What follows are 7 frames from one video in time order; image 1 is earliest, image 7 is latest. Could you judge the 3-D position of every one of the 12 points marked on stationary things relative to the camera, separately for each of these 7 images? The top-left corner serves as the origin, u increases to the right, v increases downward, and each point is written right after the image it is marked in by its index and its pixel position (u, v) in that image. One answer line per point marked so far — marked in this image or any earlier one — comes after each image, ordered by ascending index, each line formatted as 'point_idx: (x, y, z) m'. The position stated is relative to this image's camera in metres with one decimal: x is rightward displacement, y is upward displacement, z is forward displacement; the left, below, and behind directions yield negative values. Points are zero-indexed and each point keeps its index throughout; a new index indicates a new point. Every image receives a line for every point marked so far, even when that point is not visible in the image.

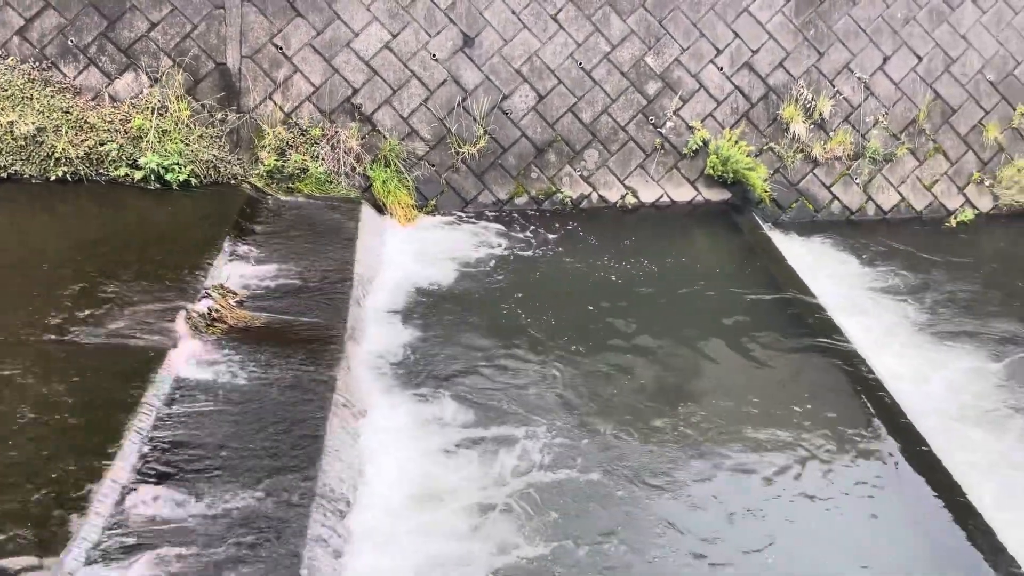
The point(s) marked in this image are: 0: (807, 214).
0: (+2.1, +0.5, +4.6) m
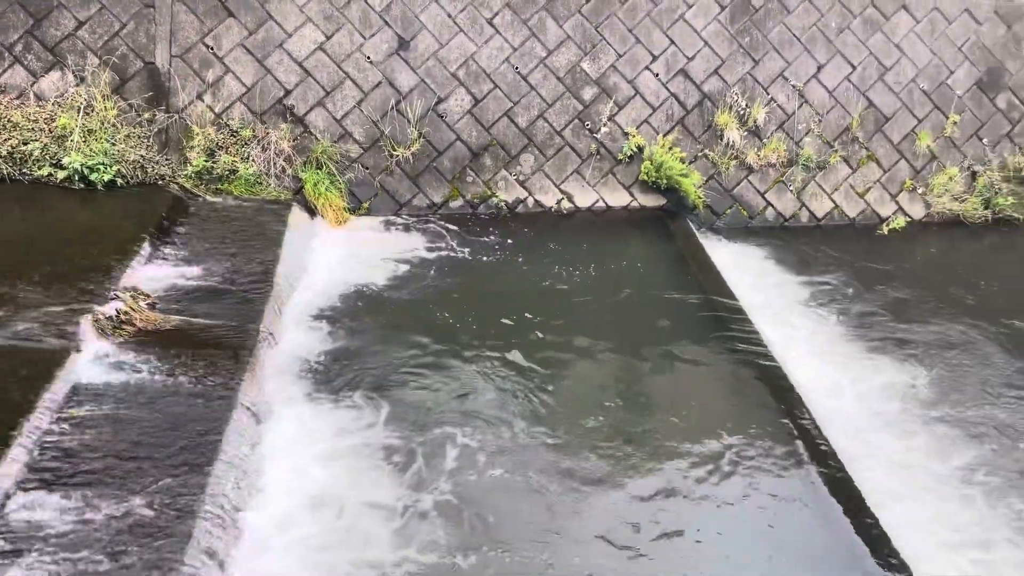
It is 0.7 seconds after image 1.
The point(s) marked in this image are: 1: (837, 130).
0: (+1.7, +0.5, +4.7) m
1: (+2.4, +1.1, +4.7) m
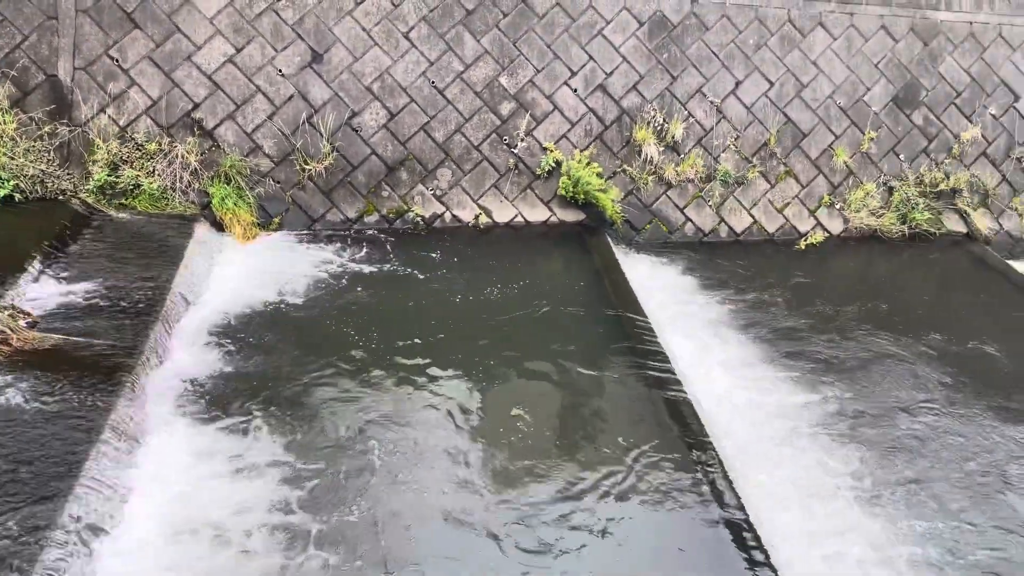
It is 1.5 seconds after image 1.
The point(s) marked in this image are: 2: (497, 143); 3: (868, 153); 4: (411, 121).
0: (+1.1, +0.4, +4.7) m
1: (+1.8, +1.0, +4.7) m
2: (-0.1, +1.0, +4.5) m
3: (+2.7, +1.0, +4.8) m
4: (-0.7, +1.1, +4.4) m
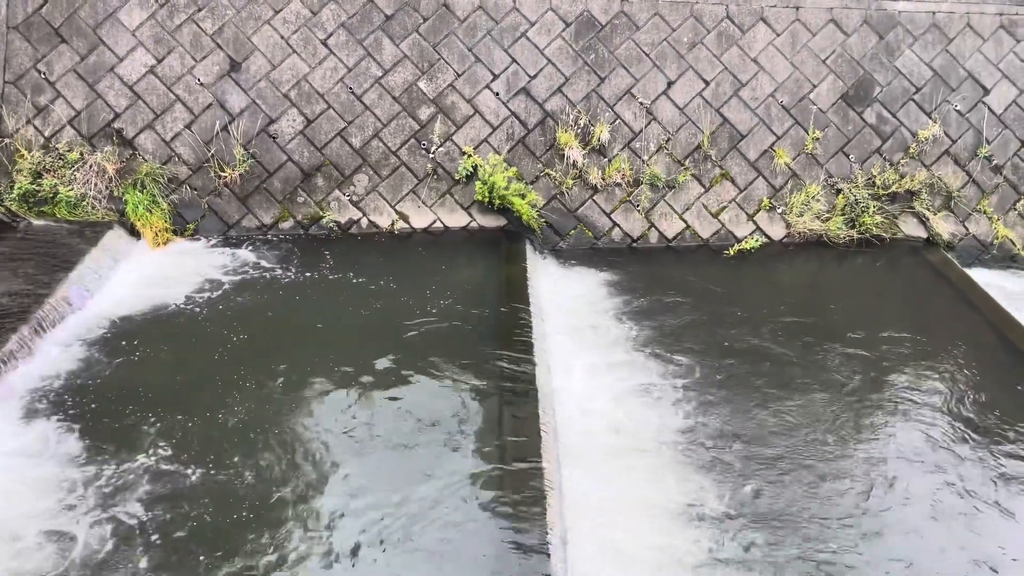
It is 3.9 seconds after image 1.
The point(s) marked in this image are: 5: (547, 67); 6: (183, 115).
0: (+0.5, +0.3, +4.5) m
1: (+1.2, +1.0, +4.5) m
2: (-0.7, +1.0, +4.4) m
3: (+2.1, +0.9, +4.5) m
4: (-1.3, +1.1, +4.4) m
5: (+0.2, +1.5, +4.4) m
6: (-2.2, +1.2, +4.3) m
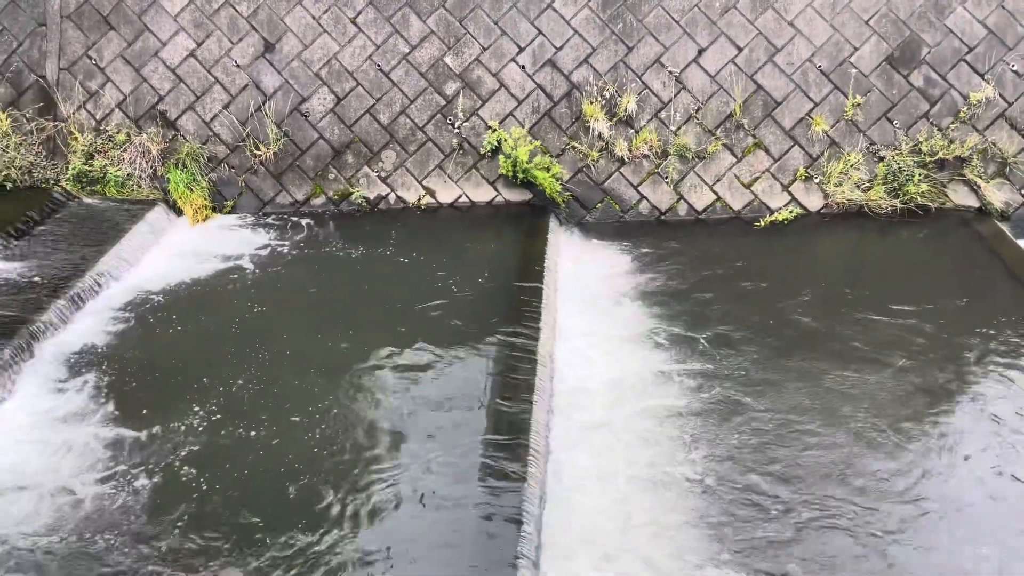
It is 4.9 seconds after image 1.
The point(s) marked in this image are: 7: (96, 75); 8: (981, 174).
0: (+0.7, +0.5, +4.4) m
1: (+1.4, +1.2, +4.3) m
2: (-0.5, +1.1, +4.4) m
3: (+2.3, +1.1, +4.3) m
4: (-1.1, +1.3, +4.5) m
5: (+0.4, +1.7, +4.4) m
6: (-2.0, +1.3, +4.5) m
7: (-2.9, +1.5, +4.5) m
8: (+3.1, +0.8, +4.3) m
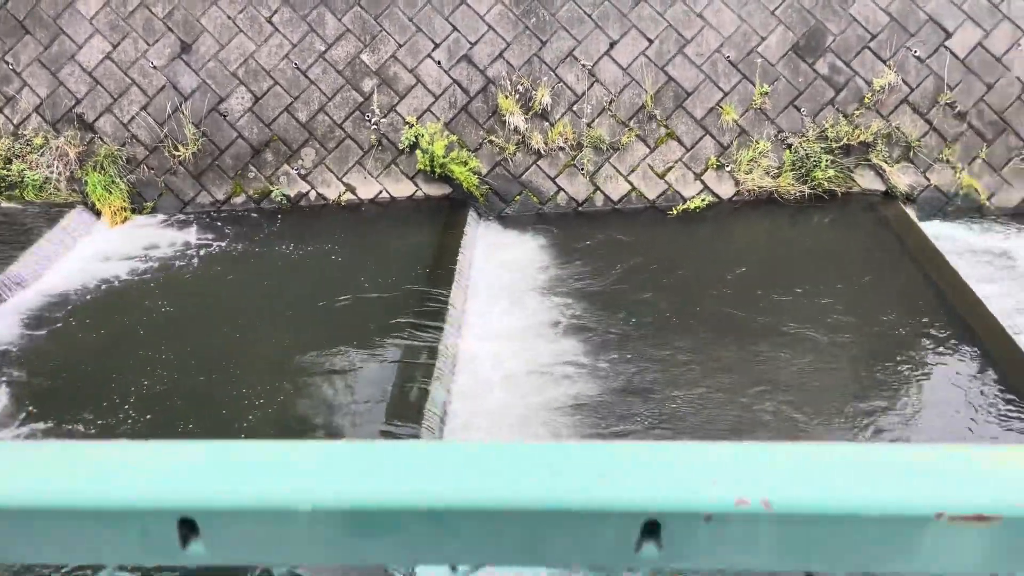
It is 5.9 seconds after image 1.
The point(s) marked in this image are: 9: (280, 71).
0: (+0.1, +0.6, +4.5) m
1: (+0.8, +1.2, +4.4) m
2: (-1.1, +1.2, +4.5) m
3: (+1.7, +1.2, +4.4) m
4: (-1.7, +1.3, +4.5) m
5: (-0.2, +1.8, +4.4) m
6: (-2.6, +1.3, +4.5) m
7: (-3.5, +1.5, +4.5) m
8: (+2.6, +0.9, +4.4) m
9: (-1.6, +1.5, +4.5) m
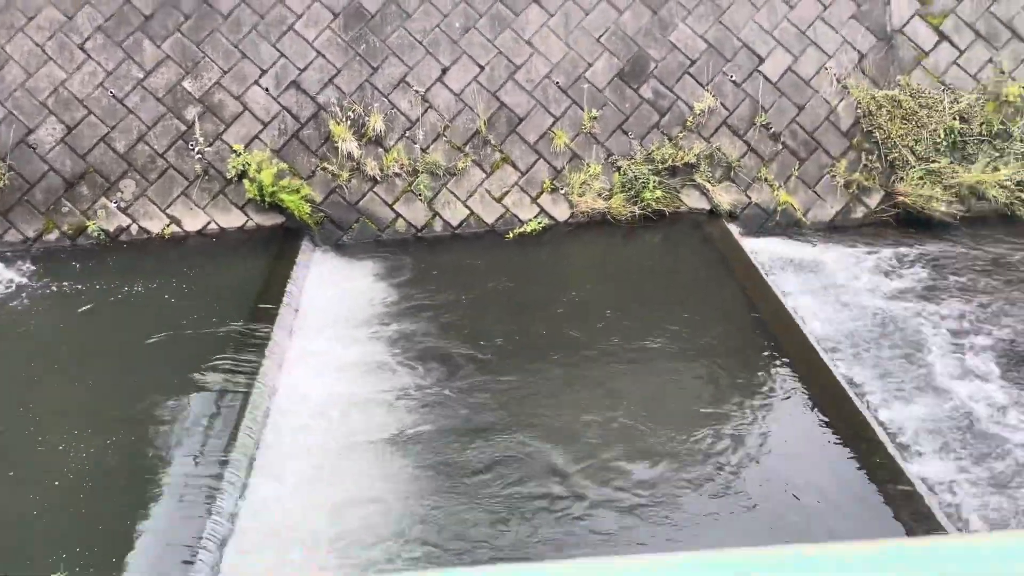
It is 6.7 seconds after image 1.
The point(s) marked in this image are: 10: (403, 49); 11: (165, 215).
0: (-1.0, +0.4, +4.4) m
1: (-0.3, +1.1, +4.4) m
2: (-2.2, +0.9, +4.3) m
3: (+0.6, +1.1, +4.5) m
4: (-2.8, +1.0, +4.3) m
5: (-1.3, +1.6, +4.4) m
6: (-3.8, +1.0, +4.2) m
7: (-4.6, +1.1, +4.1) m
8: (+1.4, +0.8, +4.6) m
9: (-2.8, +1.3, +4.3) m
10: (-0.8, +1.7, +4.4) m
11: (-2.3, +0.5, +4.3) m
